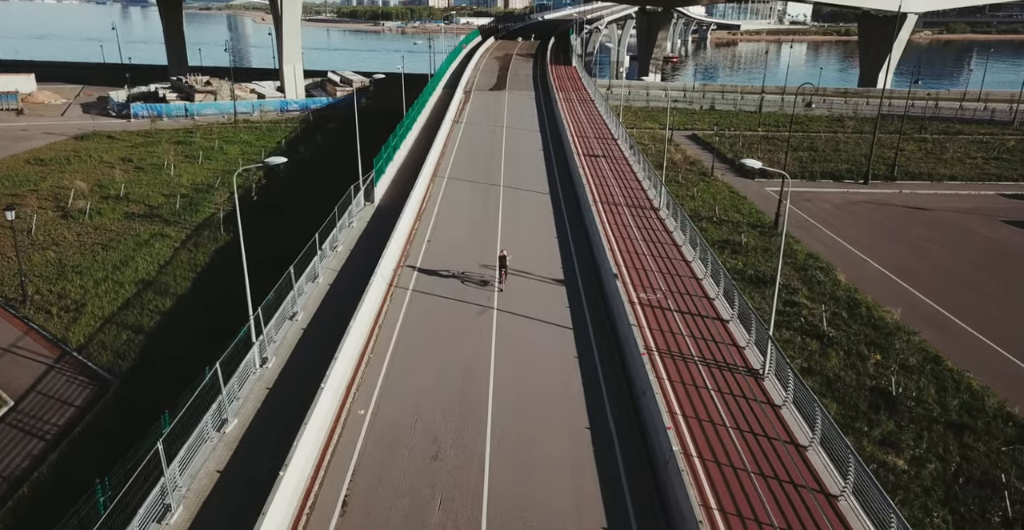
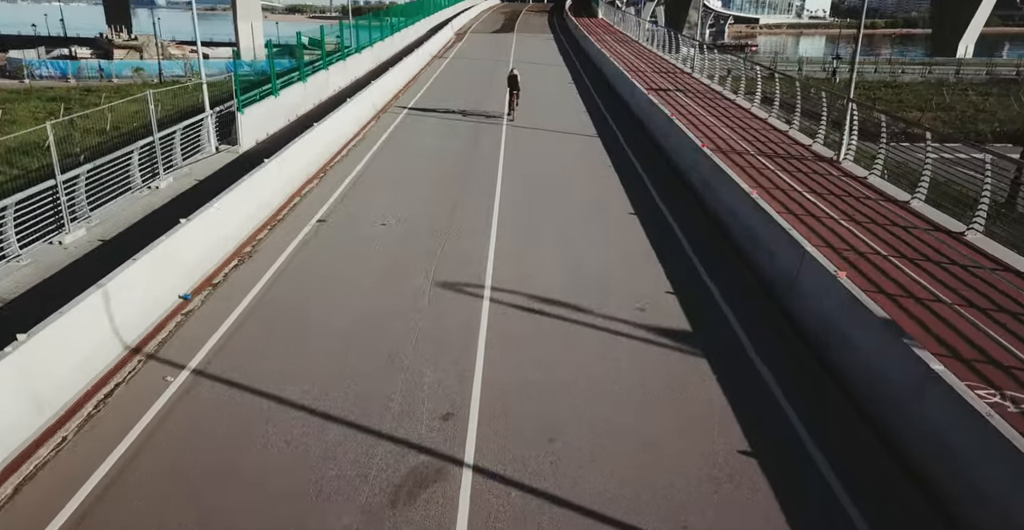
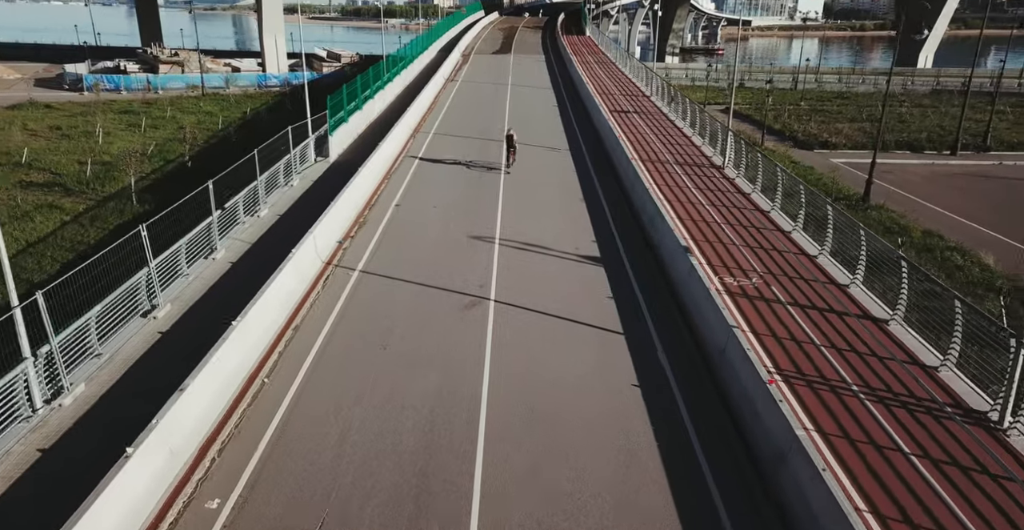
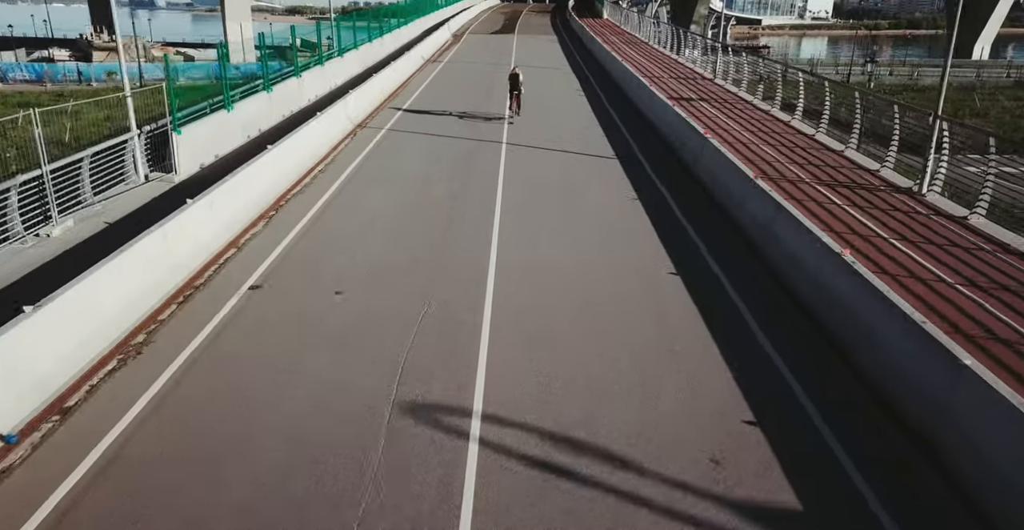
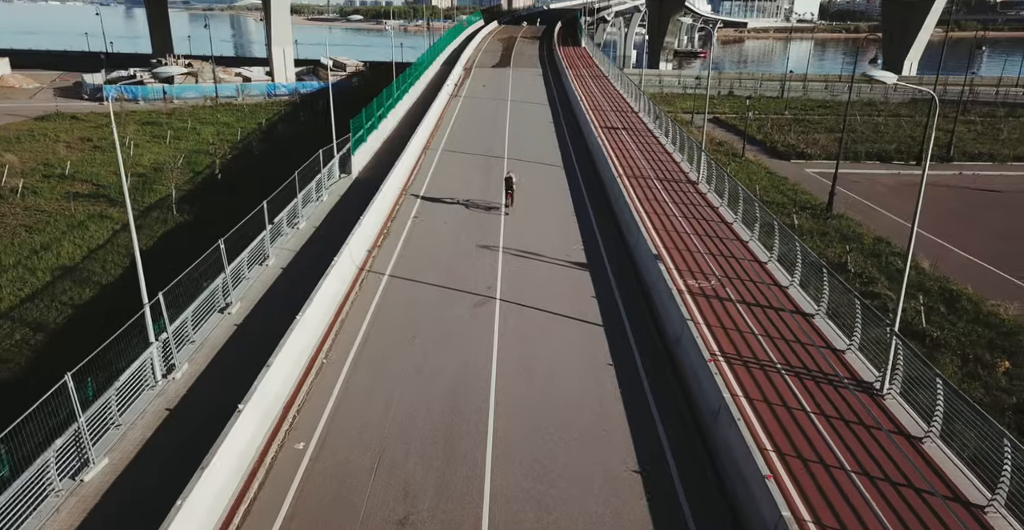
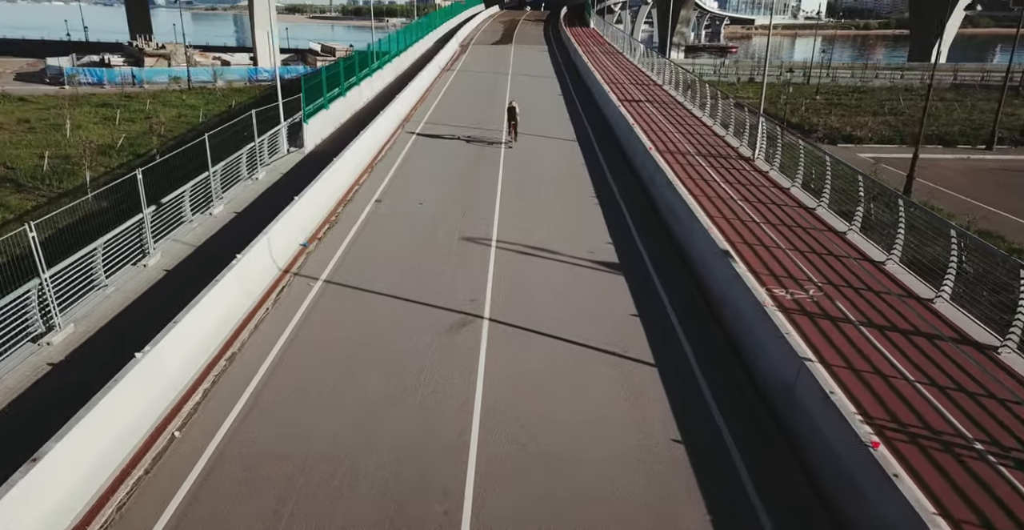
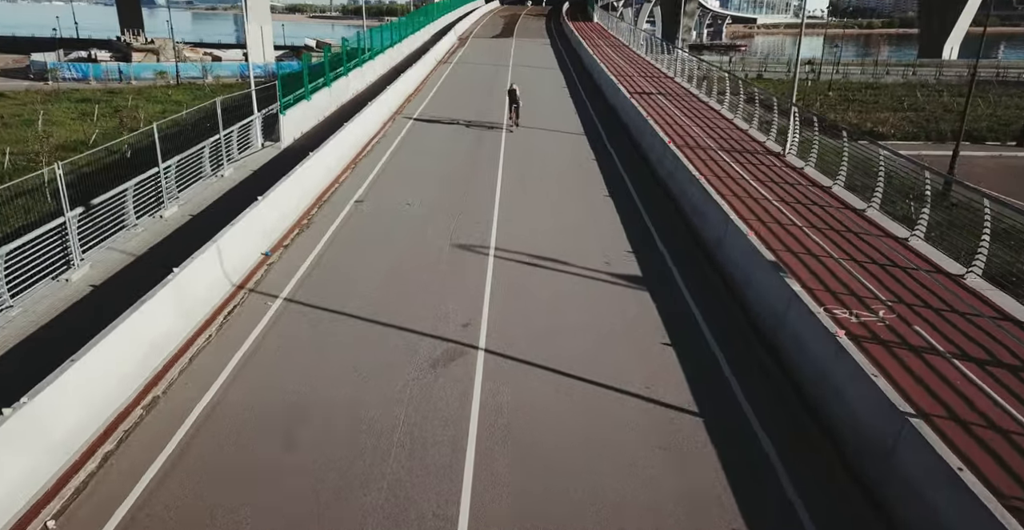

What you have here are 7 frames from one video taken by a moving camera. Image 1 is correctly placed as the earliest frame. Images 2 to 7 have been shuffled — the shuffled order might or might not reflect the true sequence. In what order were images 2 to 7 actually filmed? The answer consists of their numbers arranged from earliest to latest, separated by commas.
5, 3, 6, 7, 2, 4
